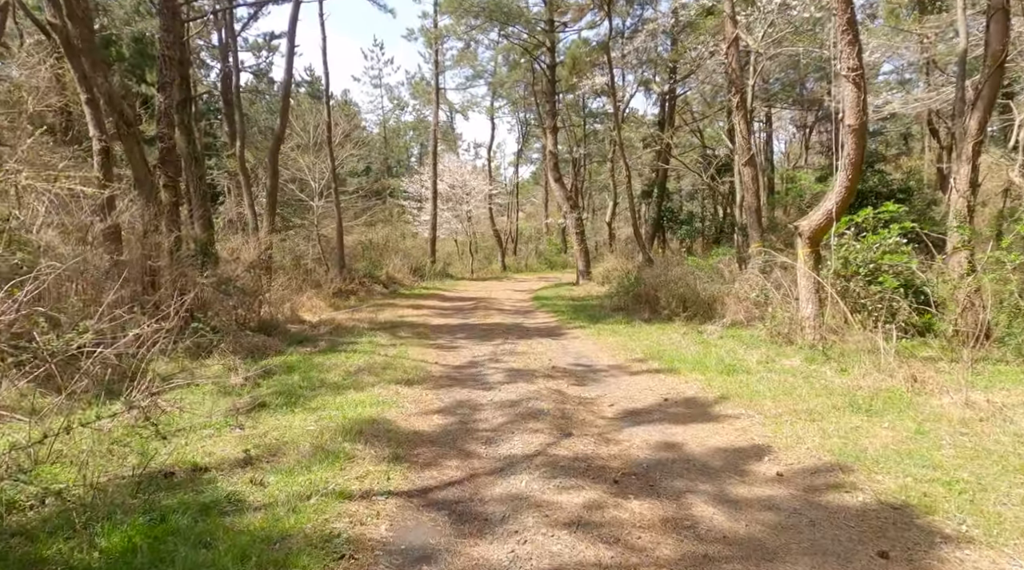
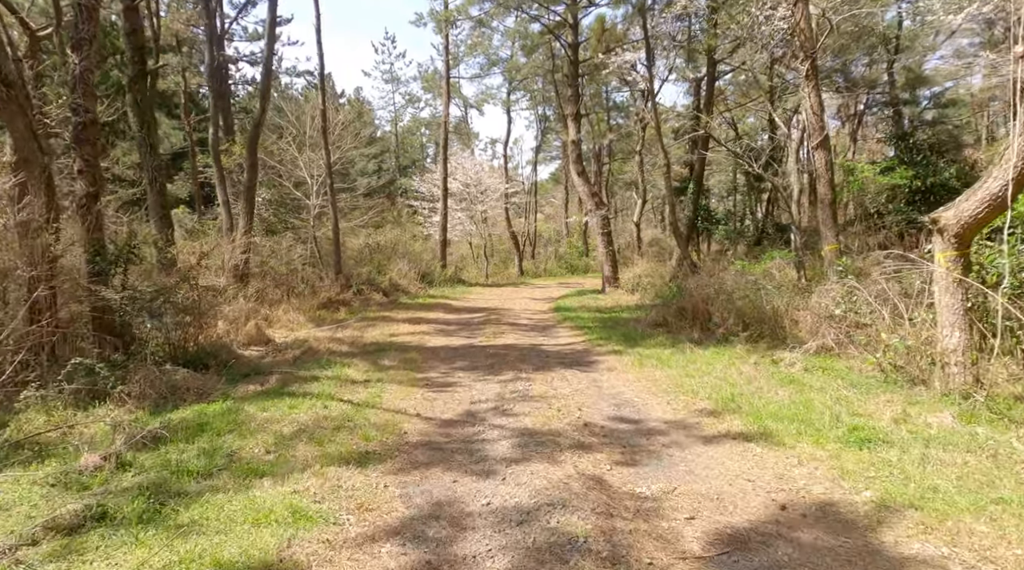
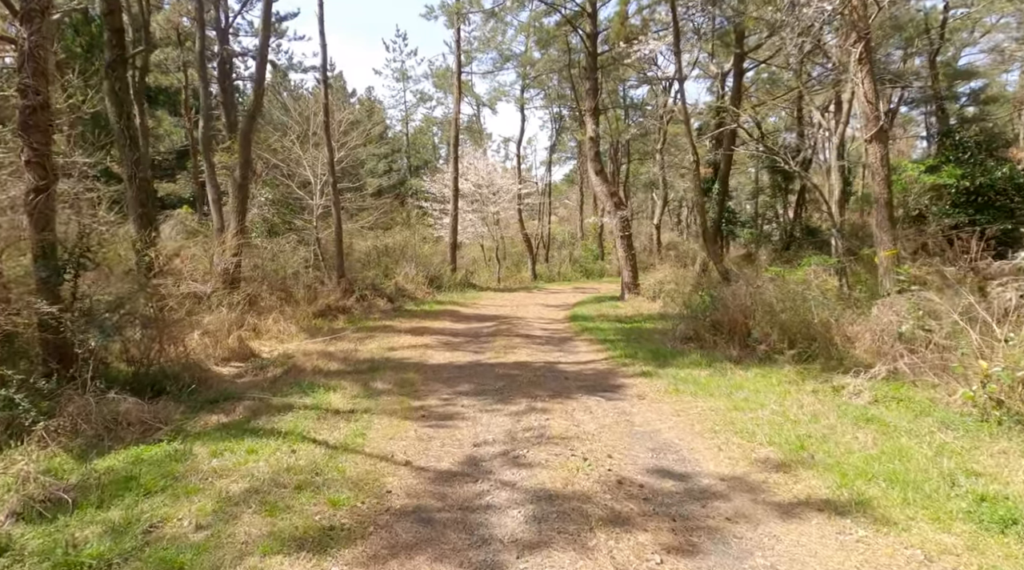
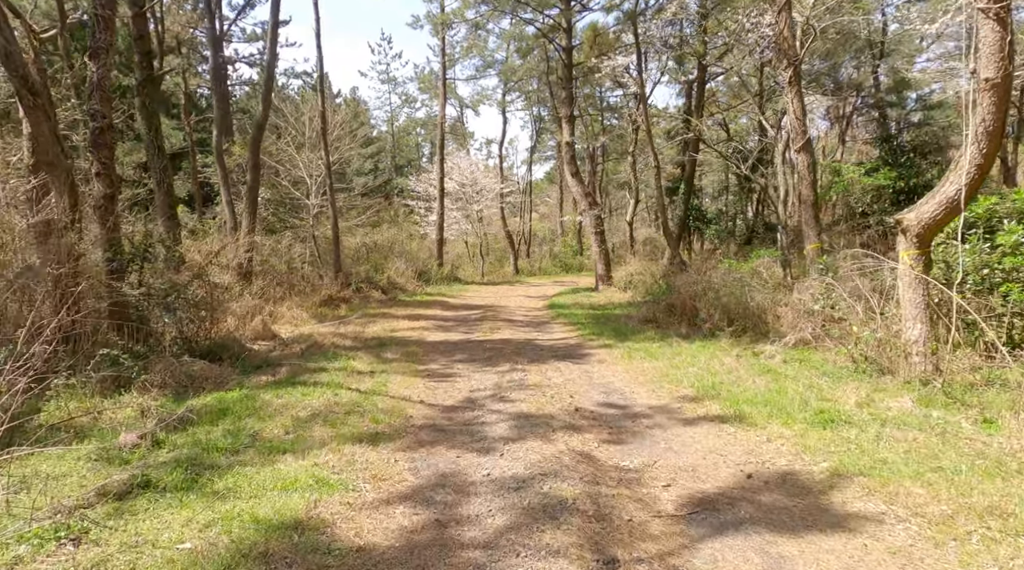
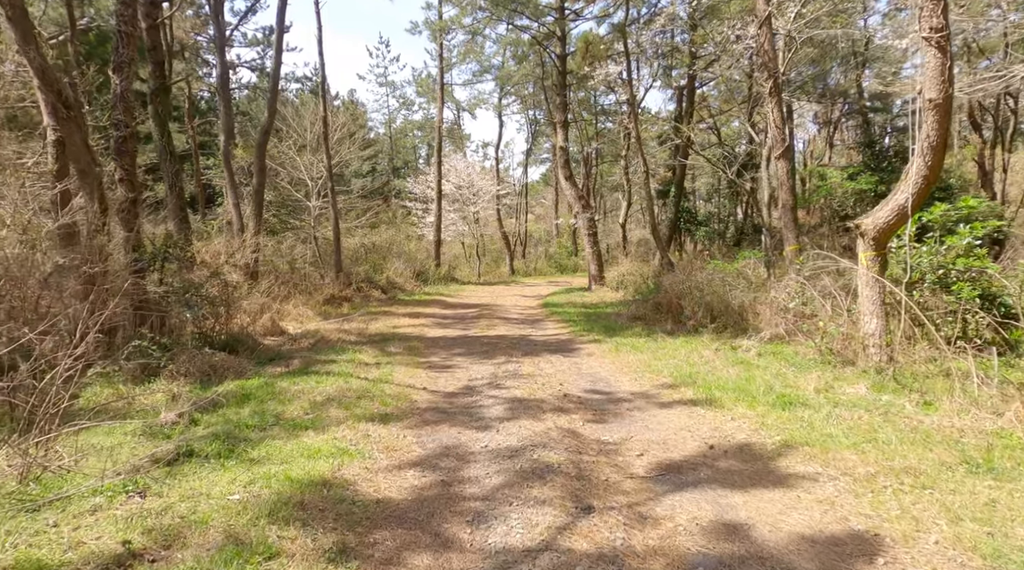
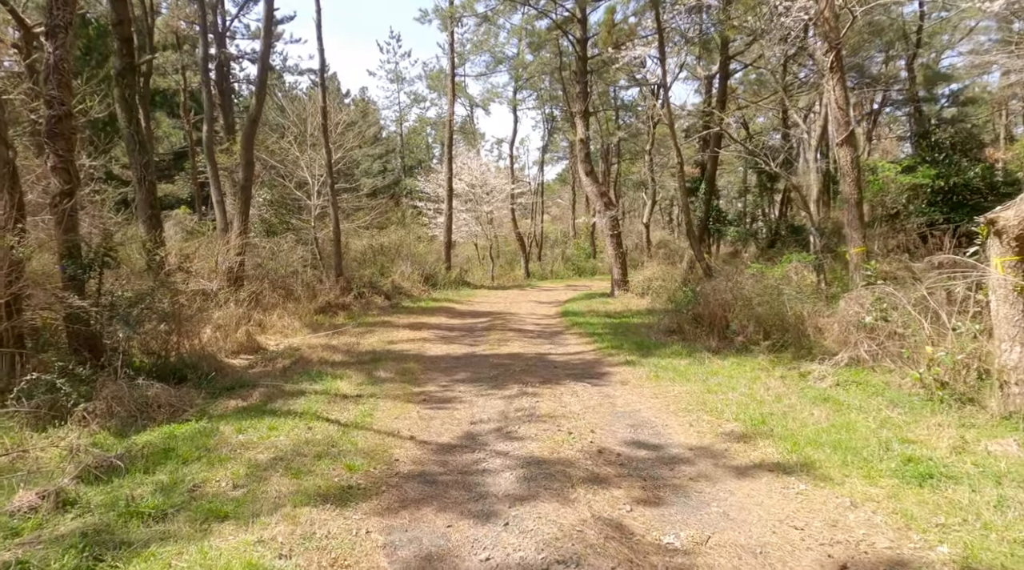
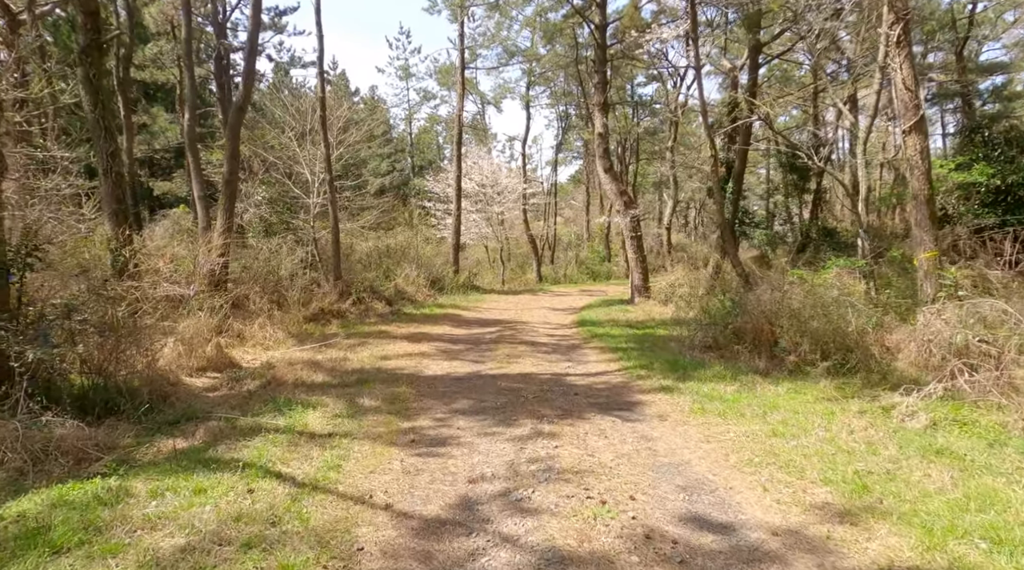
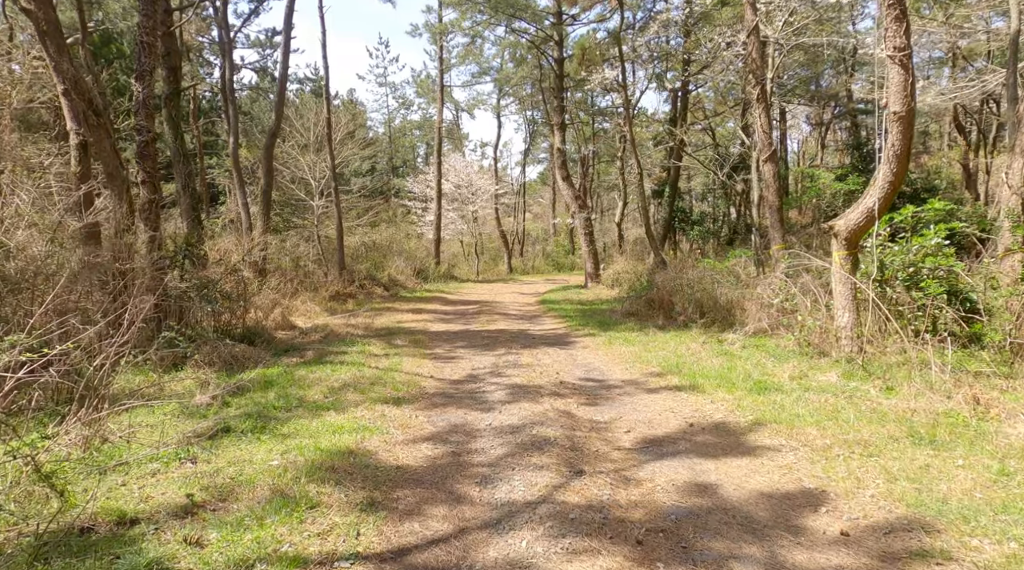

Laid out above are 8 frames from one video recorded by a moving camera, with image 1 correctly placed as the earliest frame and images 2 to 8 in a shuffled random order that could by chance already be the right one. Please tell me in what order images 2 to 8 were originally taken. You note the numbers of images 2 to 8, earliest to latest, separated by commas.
8, 5, 4, 2, 6, 3, 7
